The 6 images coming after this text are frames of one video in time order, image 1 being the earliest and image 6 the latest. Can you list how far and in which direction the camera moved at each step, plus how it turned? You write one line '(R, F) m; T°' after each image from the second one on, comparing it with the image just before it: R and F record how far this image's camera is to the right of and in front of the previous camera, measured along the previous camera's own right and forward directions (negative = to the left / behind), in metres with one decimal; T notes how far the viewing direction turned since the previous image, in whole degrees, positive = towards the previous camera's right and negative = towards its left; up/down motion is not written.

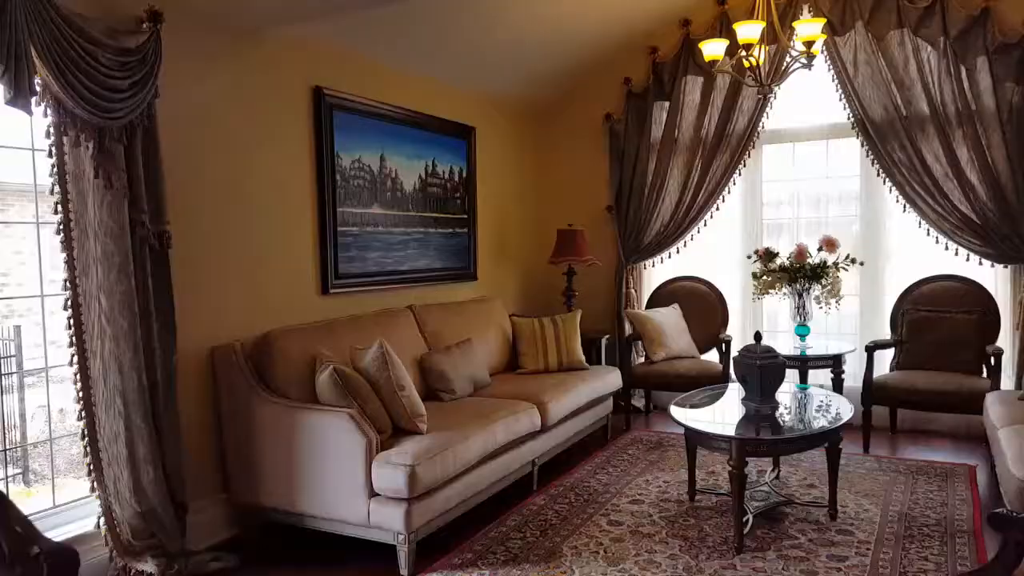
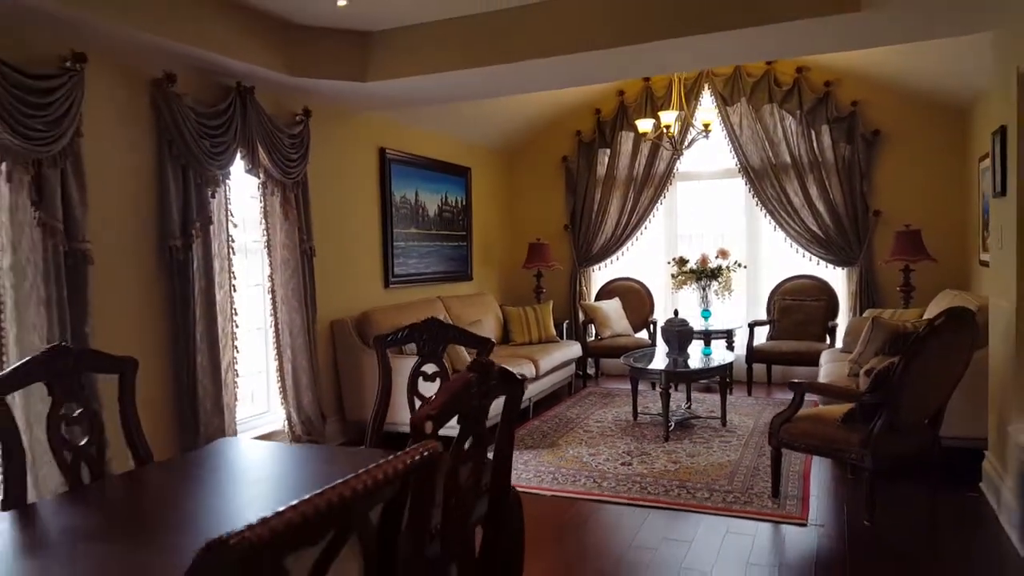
(-0.6, -1.7) m; +6°
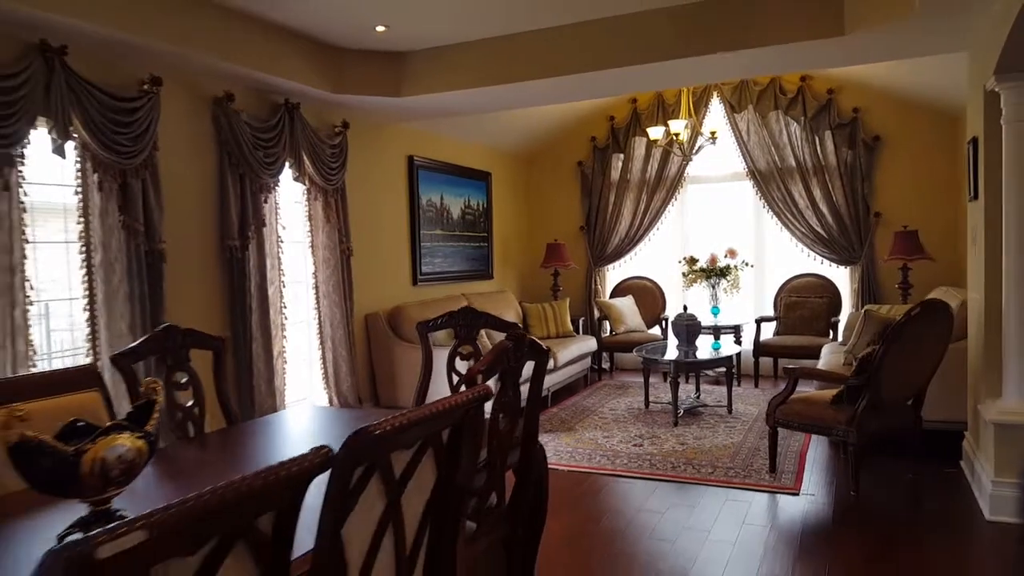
(0.0, -0.4) m; -1°
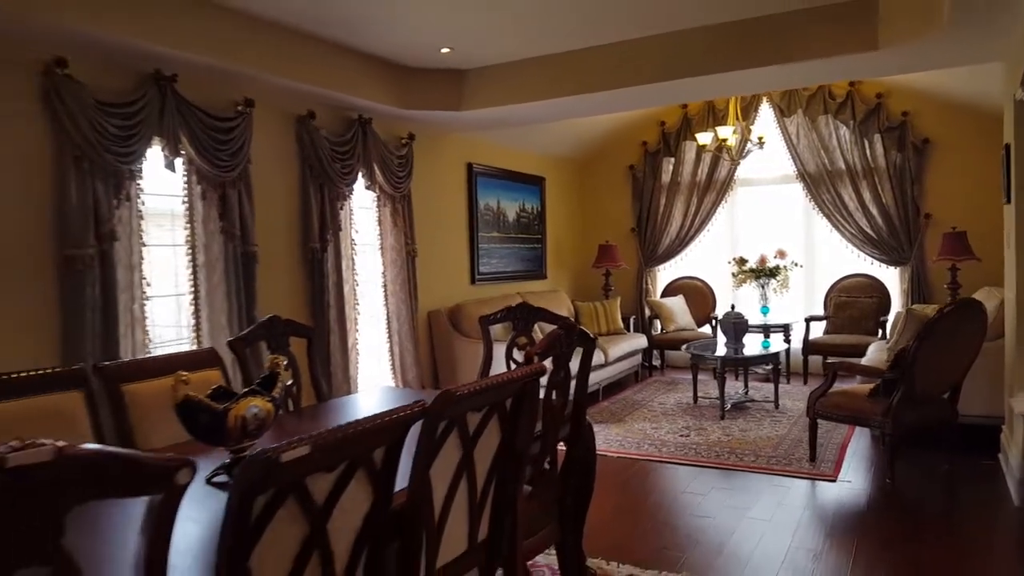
(0.0, -0.3) m; -4°
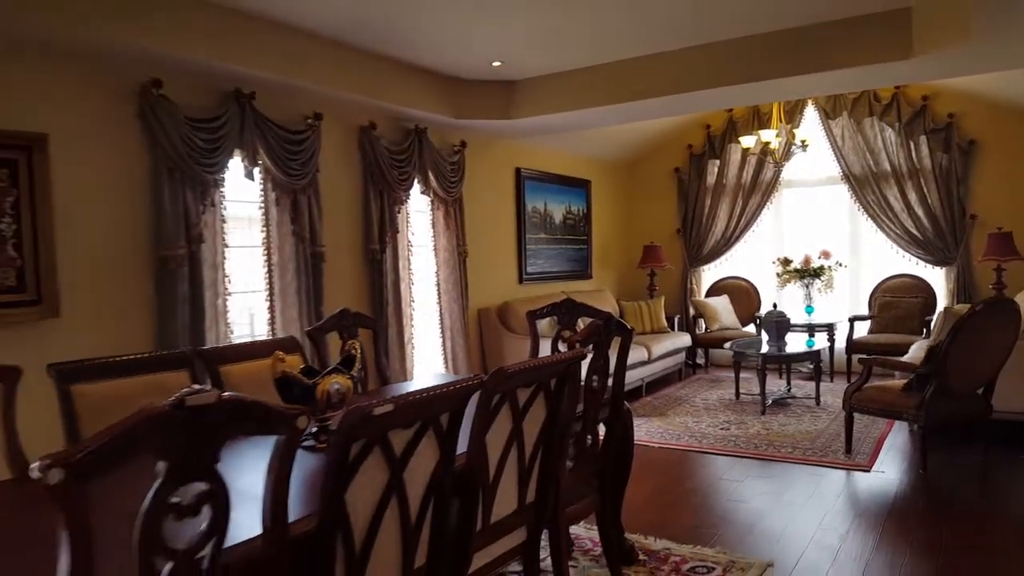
(0.0, -0.3) m; -4°
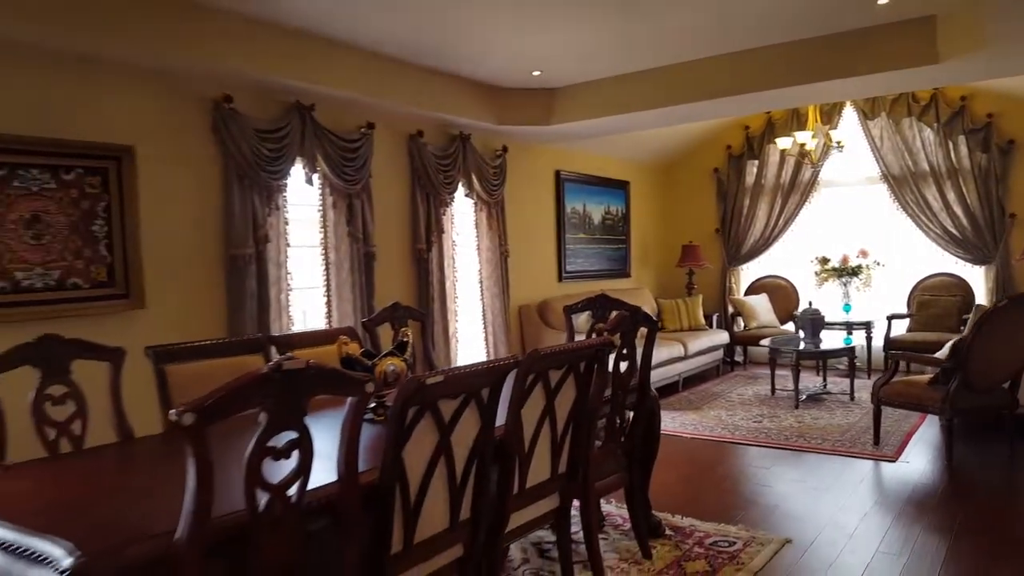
(0.0, -0.3) m; -3°
